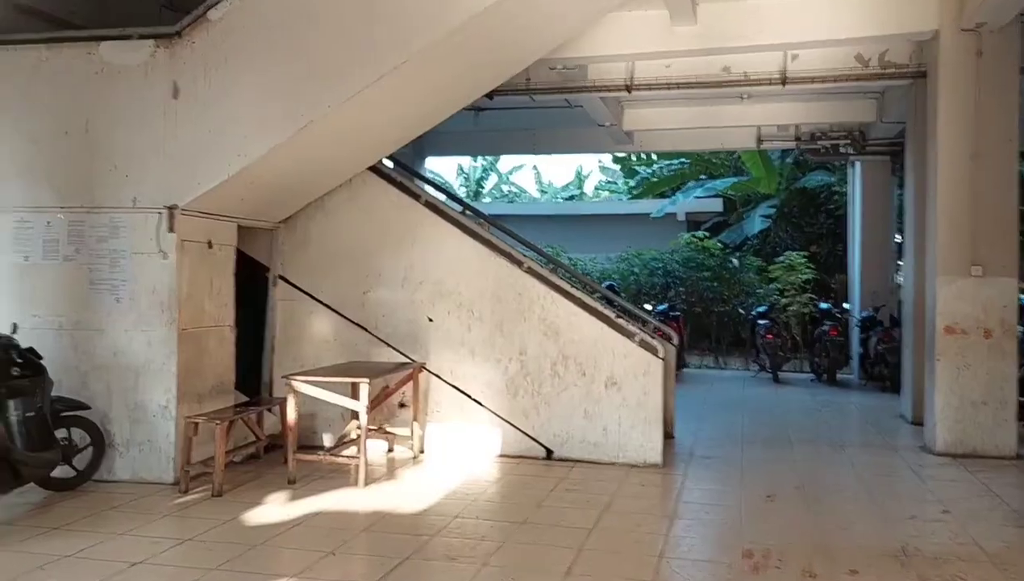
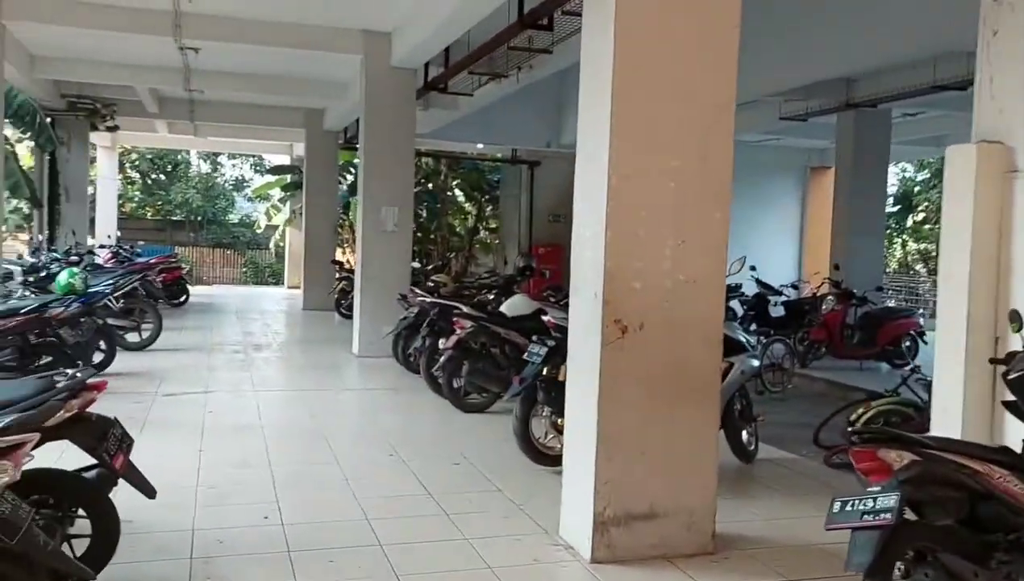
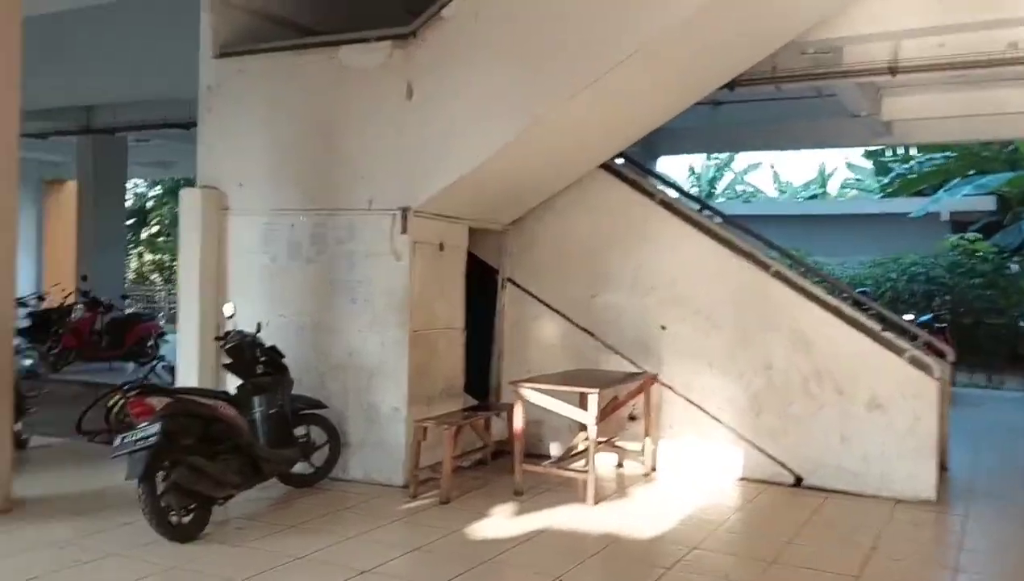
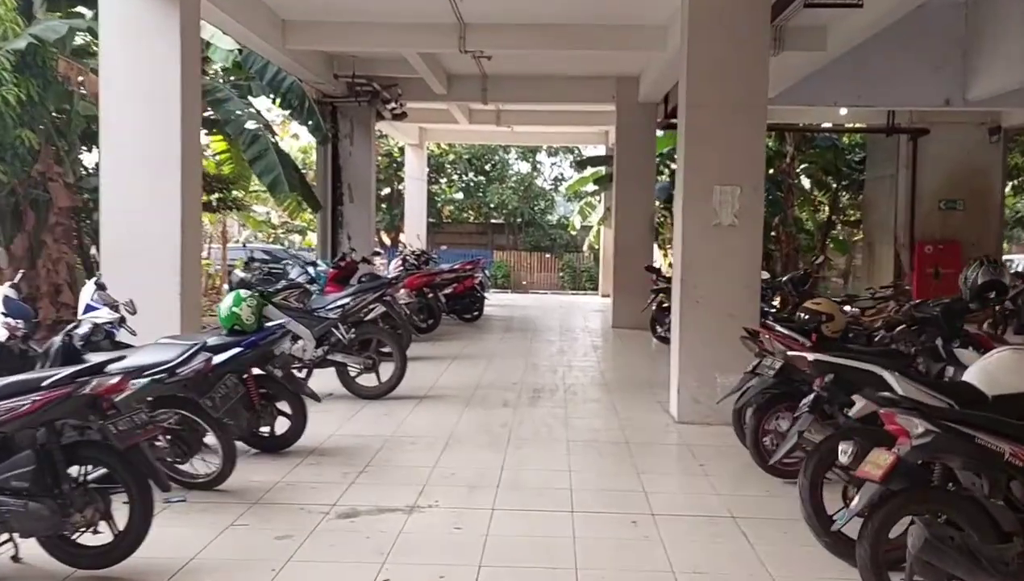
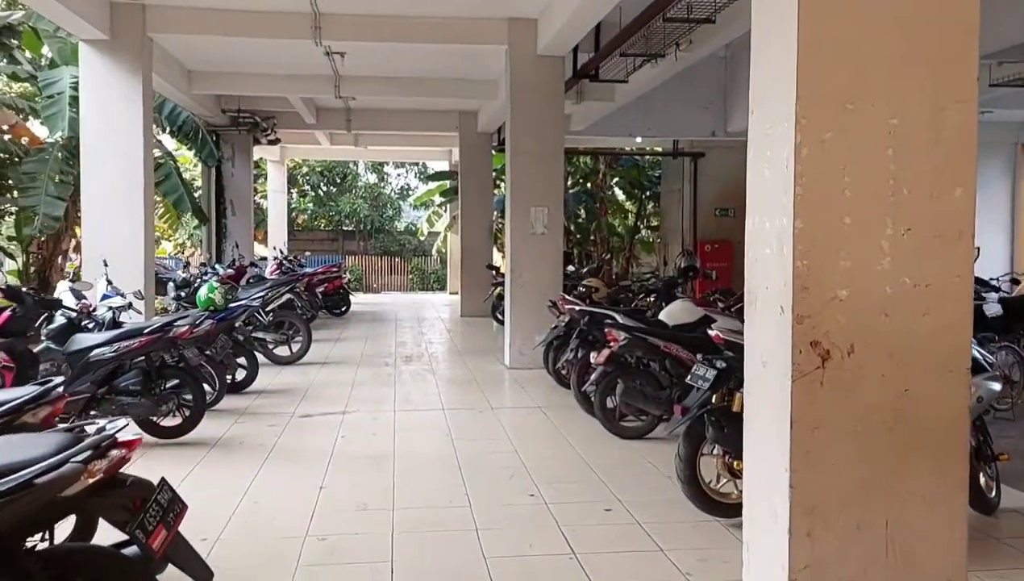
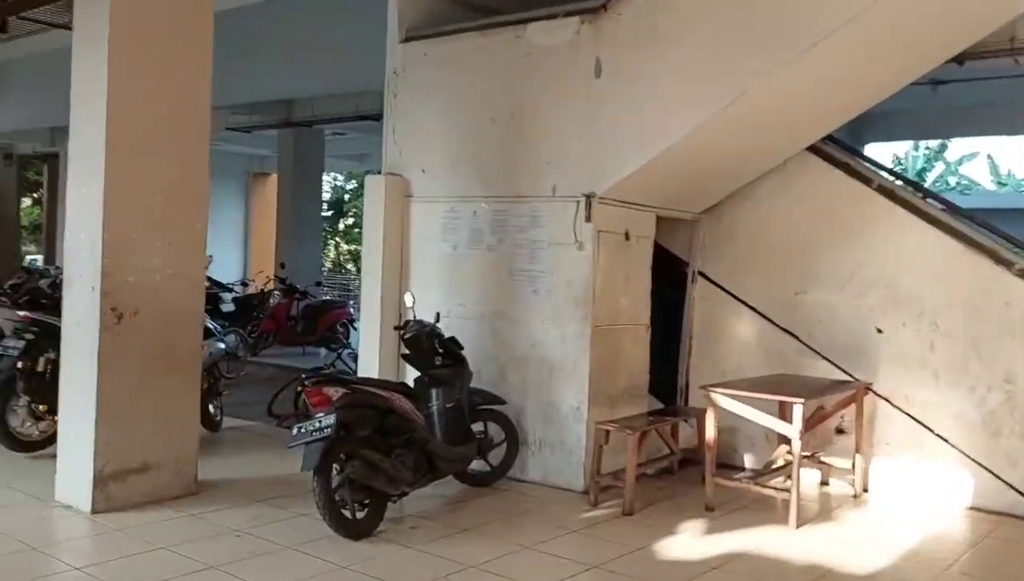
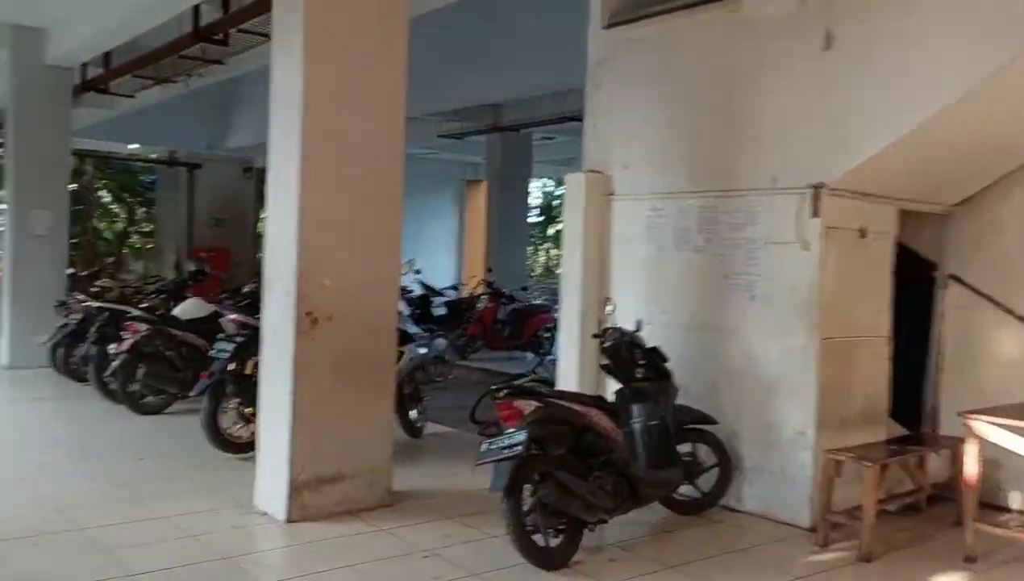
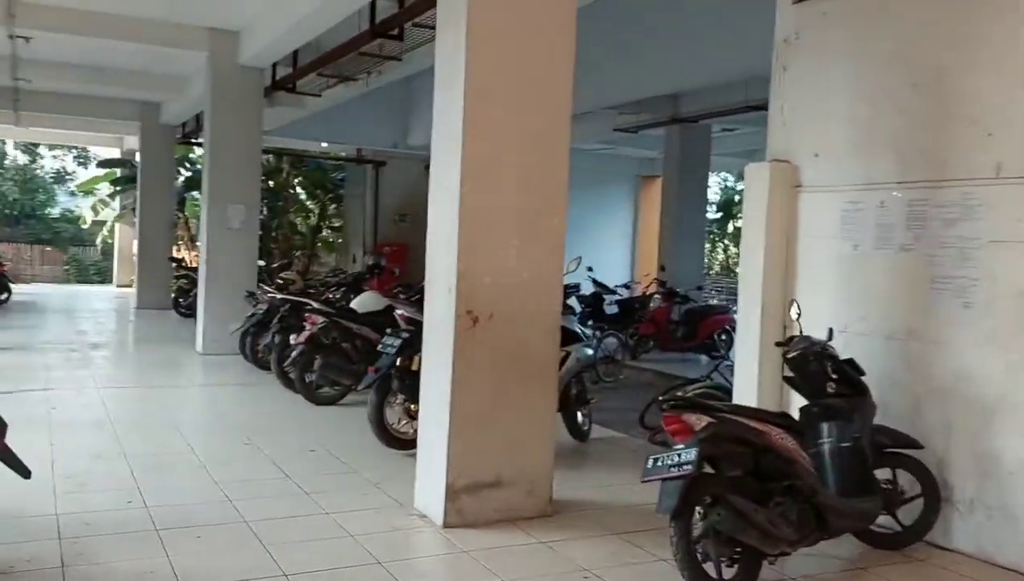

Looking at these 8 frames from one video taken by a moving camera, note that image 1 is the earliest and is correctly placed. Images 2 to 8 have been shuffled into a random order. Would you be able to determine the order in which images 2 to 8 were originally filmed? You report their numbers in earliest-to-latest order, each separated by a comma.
3, 6, 7, 8, 2, 5, 4
